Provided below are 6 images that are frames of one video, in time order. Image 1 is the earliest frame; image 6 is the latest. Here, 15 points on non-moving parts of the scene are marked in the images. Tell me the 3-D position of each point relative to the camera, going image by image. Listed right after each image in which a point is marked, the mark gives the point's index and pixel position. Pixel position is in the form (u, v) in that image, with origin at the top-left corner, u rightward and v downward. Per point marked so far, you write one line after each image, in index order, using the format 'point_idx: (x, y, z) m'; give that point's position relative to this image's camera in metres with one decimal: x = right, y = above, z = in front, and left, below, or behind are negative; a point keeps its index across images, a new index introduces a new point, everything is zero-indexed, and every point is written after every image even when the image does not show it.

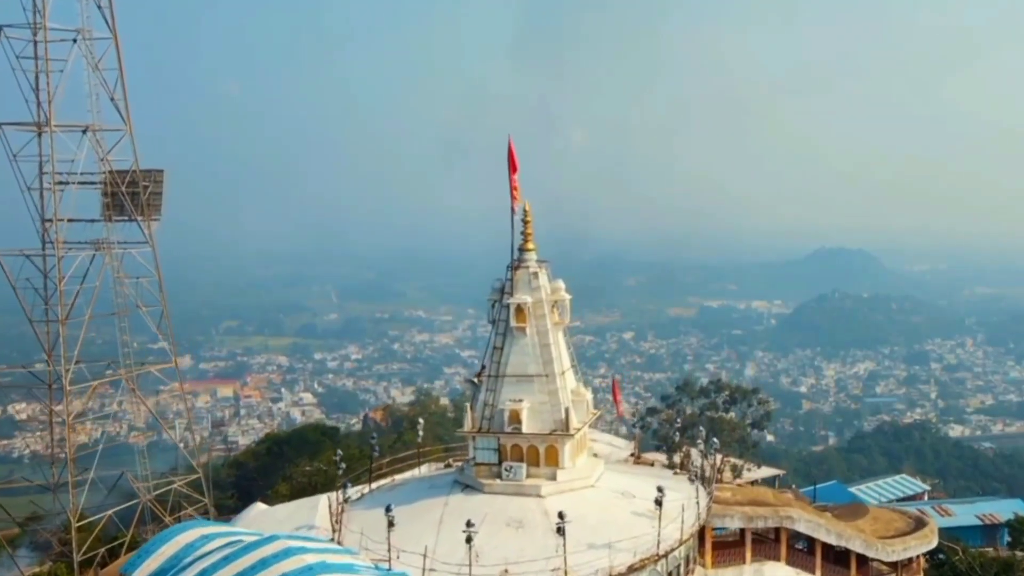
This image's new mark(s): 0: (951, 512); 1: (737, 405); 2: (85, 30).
0: (+6.8, -3.5, +14.7) m
1: (+3.9, -2.1, +16.6) m
2: (-4.7, +2.8, +10.2) m
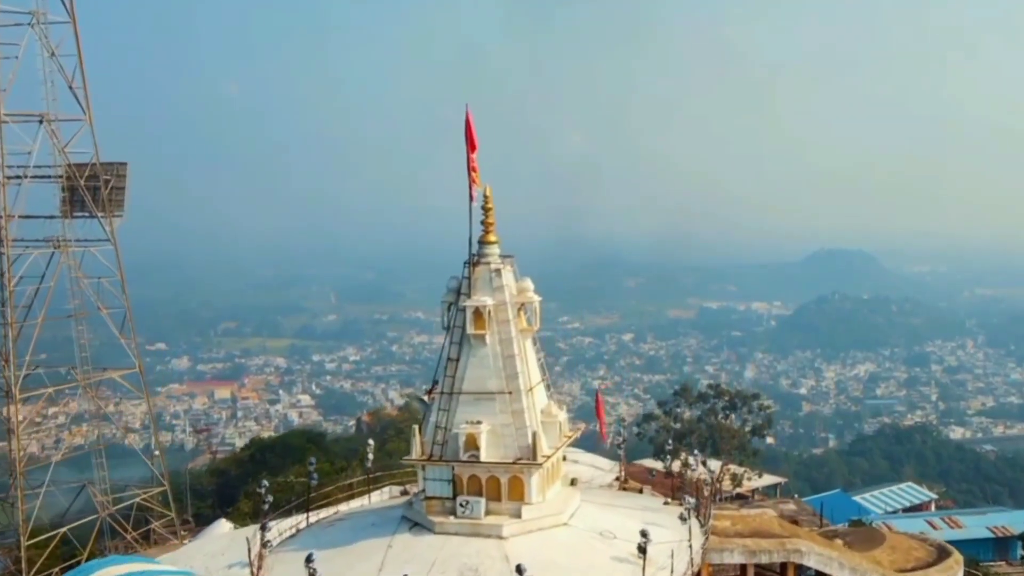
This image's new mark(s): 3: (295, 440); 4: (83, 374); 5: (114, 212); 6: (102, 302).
0: (+6.7, -3.5, +14.0) m
1: (+3.8, -2.1, +15.9) m
2: (-4.8, +2.8, +9.5) m
3: (-4.1, -2.9, +17.7) m
4: (-4.5, -0.9, +9.8) m
5: (-4.4, +0.8, +10.3) m
6: (-4.3, -0.1, +9.9) m
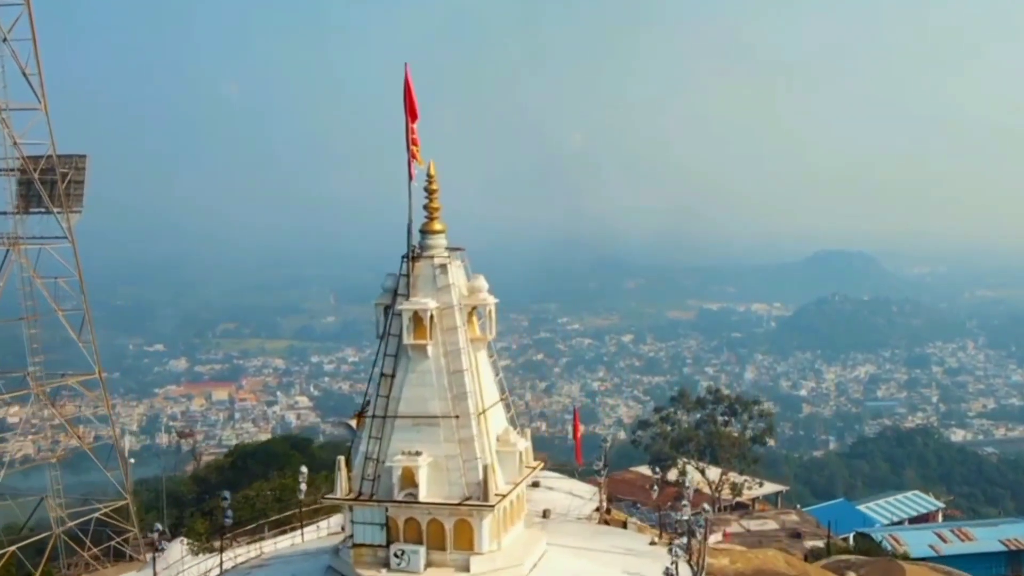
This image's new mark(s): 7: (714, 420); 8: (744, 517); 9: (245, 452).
0: (+6.5, -3.5, +13.4) m
1: (+3.6, -2.1, +15.3) m
2: (-5.0, +2.8, +8.9) m
3: (-4.3, -2.9, +17.1) m
4: (-4.6, -0.9, +9.2) m
5: (-4.5, +0.8, +9.7) m
6: (-4.5, -0.1, +9.3) m
7: (+3.2, -2.1, +15.0) m
8: (+3.5, -3.4, +14.1) m
9: (-4.8, -3.0, +17.0) m
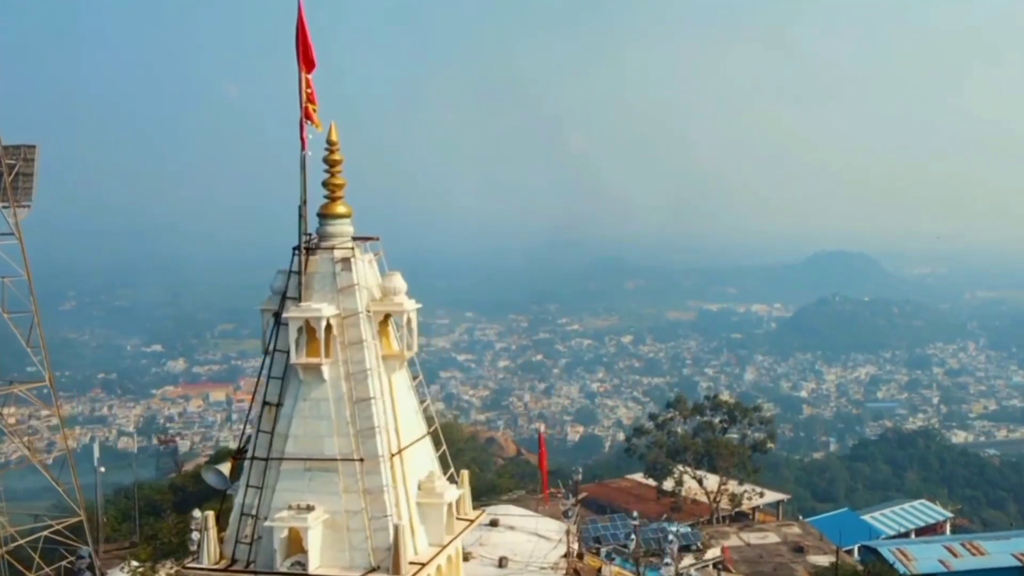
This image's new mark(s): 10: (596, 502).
0: (+6.4, -3.5, +12.7) m
1: (+3.5, -2.1, +14.6) m
2: (-5.1, +2.8, +8.2) m
3: (-4.4, -2.9, +16.4) m
4: (-4.8, -0.9, +8.5) m
5: (-4.7, +0.8, +9.0) m
6: (-4.7, -0.2, +8.6) m
7: (+3.0, -2.1, +14.3) m
8: (+3.3, -3.4, +13.4) m
9: (-5.0, -3.0, +16.3) m
10: (+1.5, -3.7, +16.4) m
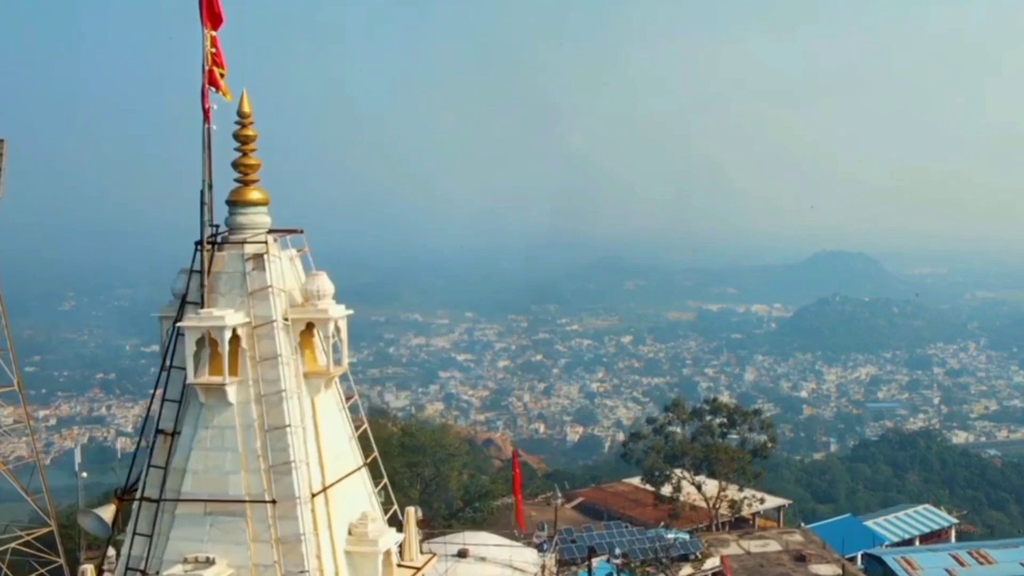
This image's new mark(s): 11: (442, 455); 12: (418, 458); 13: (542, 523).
0: (+6.3, -3.5, +12.3) m
1: (+3.4, -2.1, +14.2) m
2: (-5.2, +2.8, +7.9) m
3: (-4.5, -2.9, +16.1) m
4: (-4.9, -0.9, +8.1) m
5: (-4.8, +0.8, +8.6) m
6: (-4.8, -0.2, +8.2) m
7: (+3.0, -2.1, +13.9) m
8: (+3.2, -3.4, +13.0) m
9: (-5.1, -3.0, +15.9) m
10: (+1.4, -3.7, +16.0) m
11: (-1.0, -2.3, +12.9) m
12: (-1.3, -2.3, +12.7) m
13: (+0.5, -3.7, +14.6) m
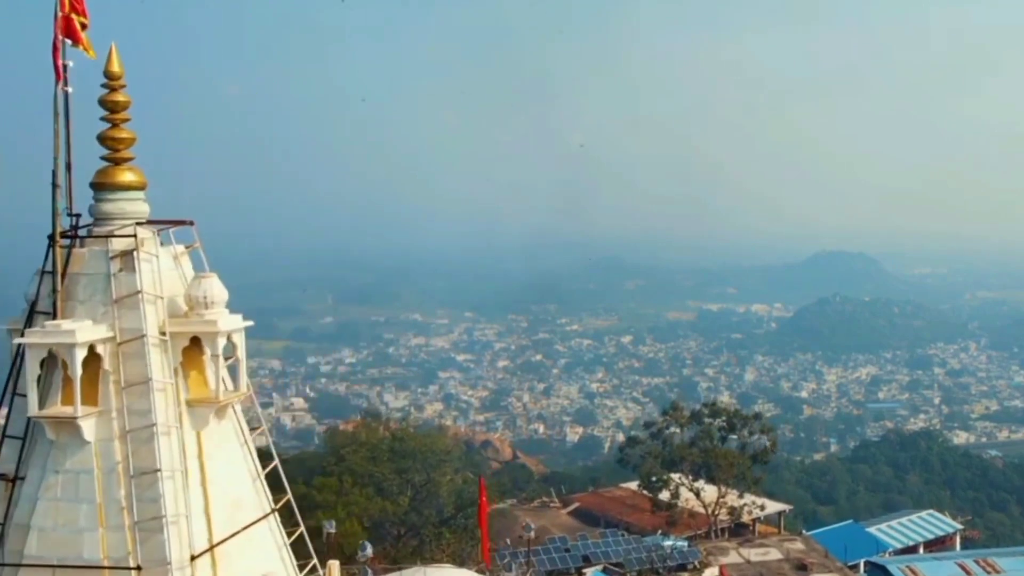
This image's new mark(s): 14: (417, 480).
0: (+6.2, -3.6, +11.9) m
1: (+3.3, -2.1, +13.8) m
2: (-5.3, +2.8, +7.5) m
3: (-4.6, -2.9, +15.7) m
4: (-5.0, -0.9, +7.8) m
5: (-4.9, +0.8, +8.2) m
6: (-4.9, -0.2, +7.9) m
7: (+2.9, -2.1, +13.5) m
8: (+3.1, -3.4, +12.6) m
9: (-5.2, -3.0, +15.5) m
10: (+1.3, -3.7, +15.6) m
11: (-1.1, -2.3, +12.5) m
12: (-1.4, -2.3, +12.4) m
13: (+0.4, -3.7, +14.2) m
14: (-1.2, -2.5, +12.2) m
